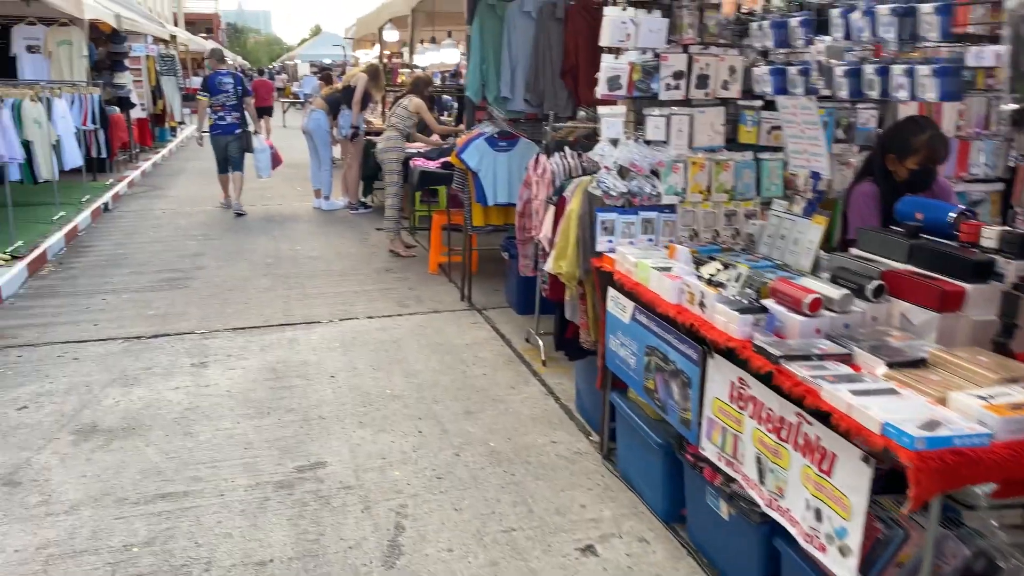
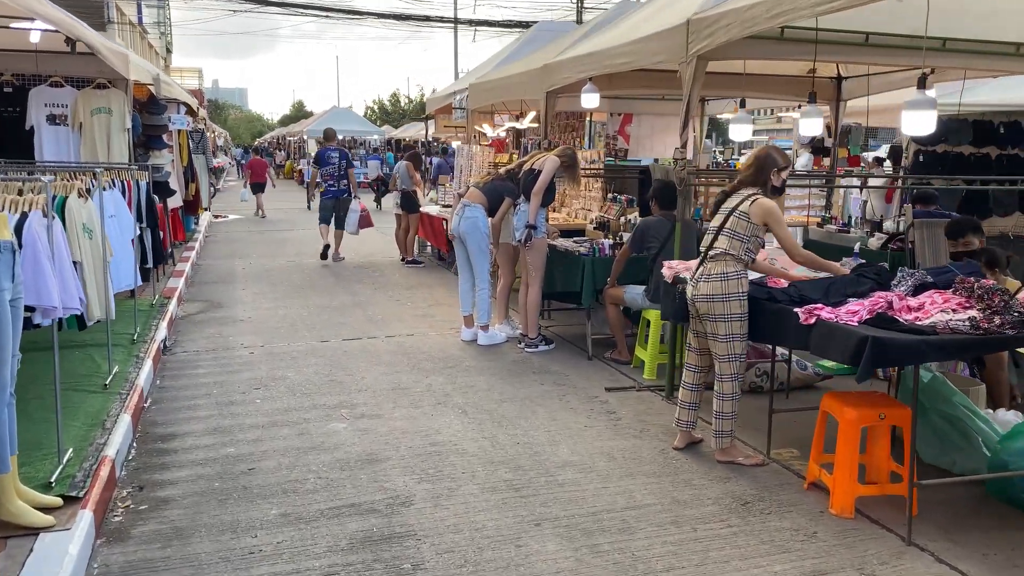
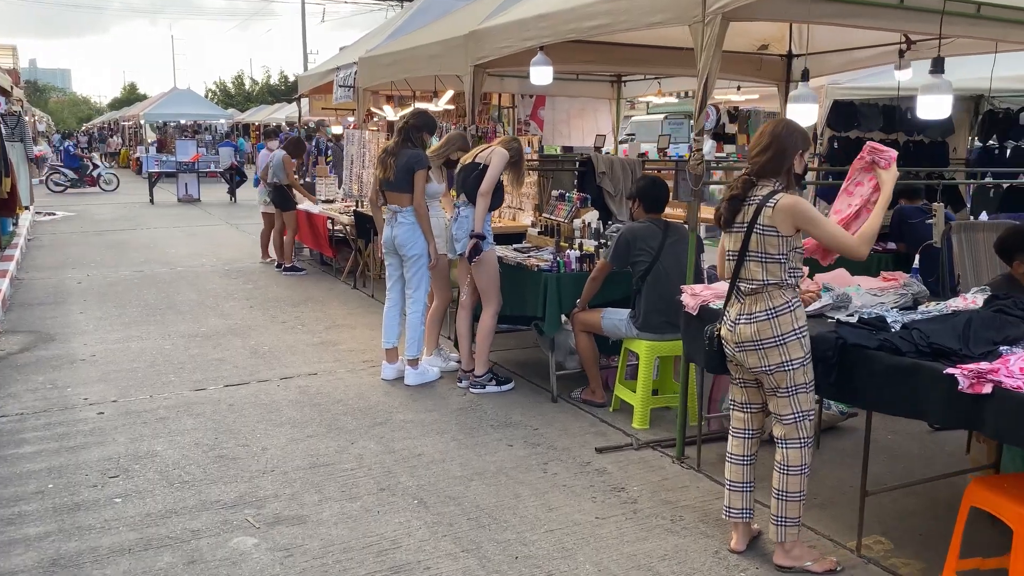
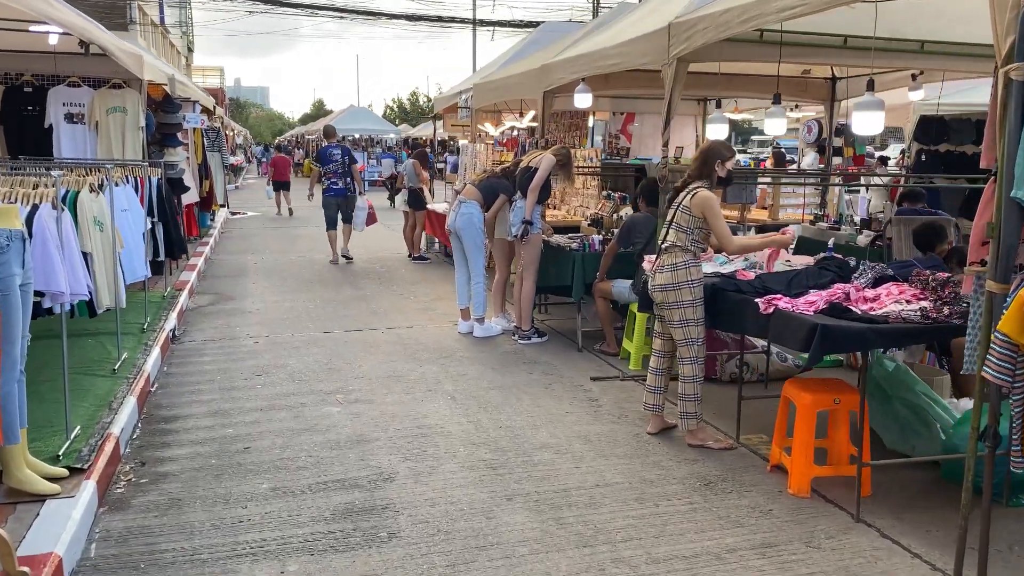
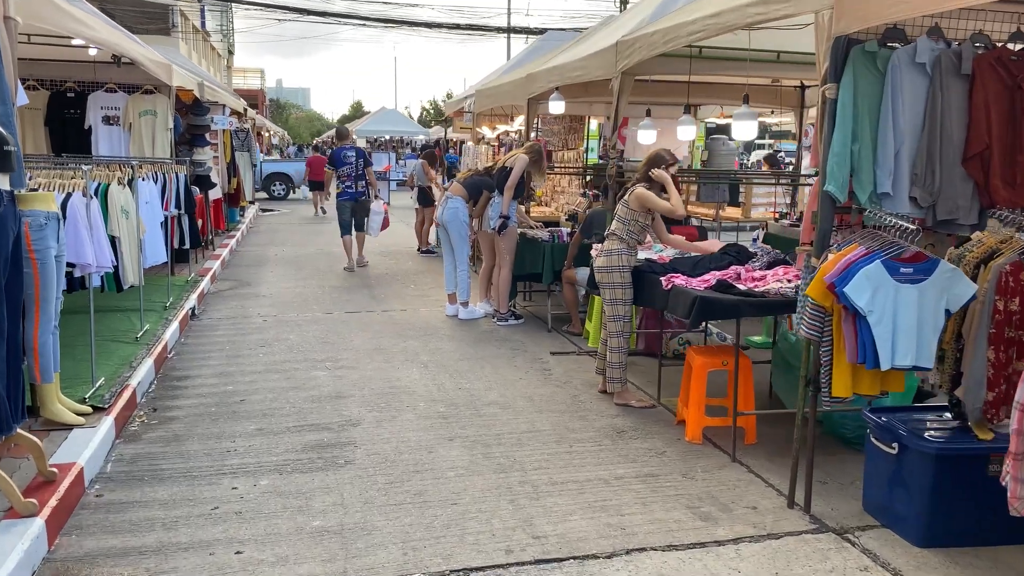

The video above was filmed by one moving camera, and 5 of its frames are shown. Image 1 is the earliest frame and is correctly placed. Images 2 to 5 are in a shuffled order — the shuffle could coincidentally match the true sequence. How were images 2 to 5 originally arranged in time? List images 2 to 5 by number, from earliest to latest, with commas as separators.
5, 4, 2, 3
